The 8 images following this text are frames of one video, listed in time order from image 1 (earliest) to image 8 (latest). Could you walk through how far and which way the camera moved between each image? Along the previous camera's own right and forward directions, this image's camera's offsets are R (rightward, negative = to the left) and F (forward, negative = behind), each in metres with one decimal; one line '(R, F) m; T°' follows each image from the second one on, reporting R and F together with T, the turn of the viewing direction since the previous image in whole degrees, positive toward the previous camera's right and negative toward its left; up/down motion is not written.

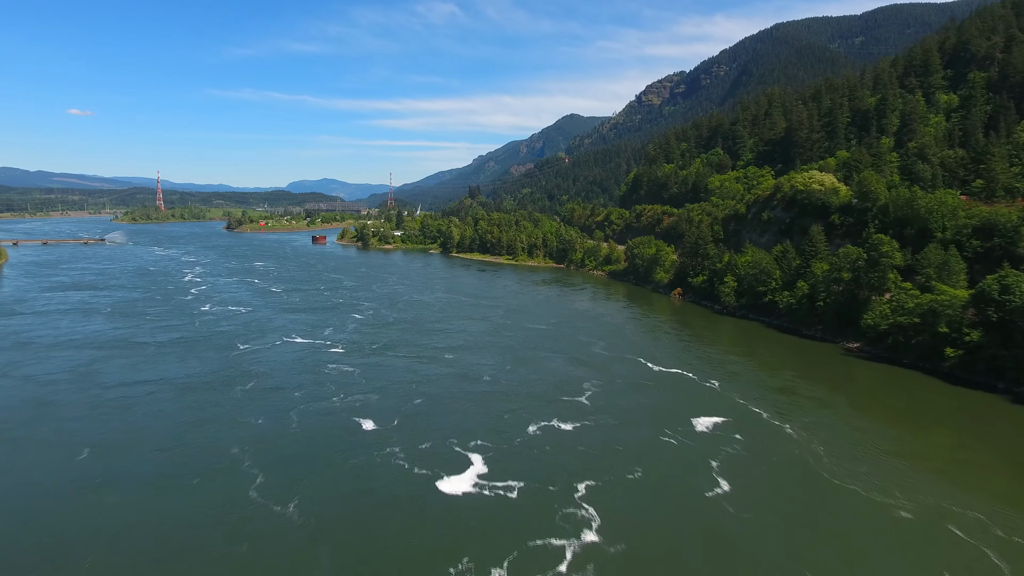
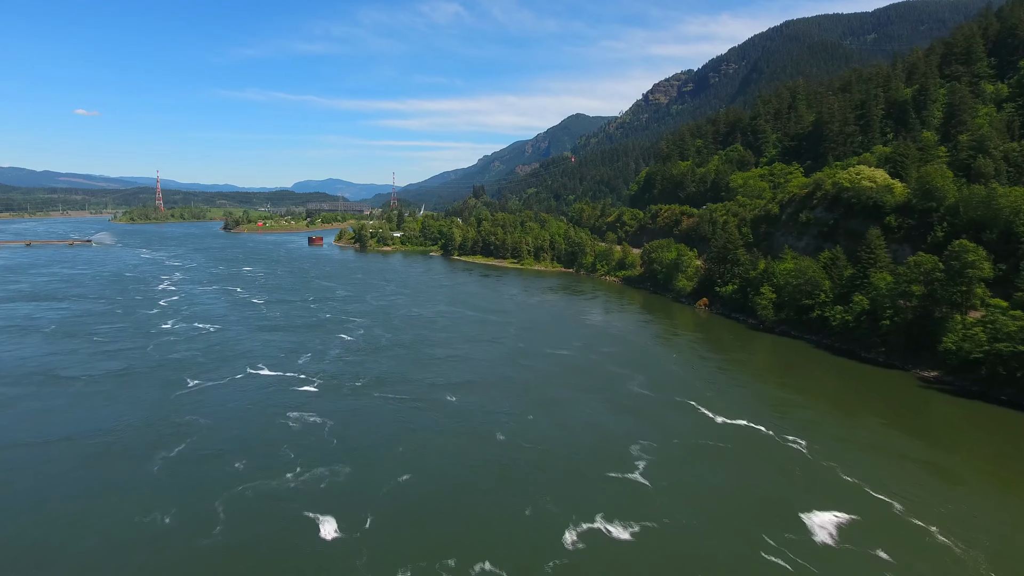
(-0.3, +4.0) m; 0°
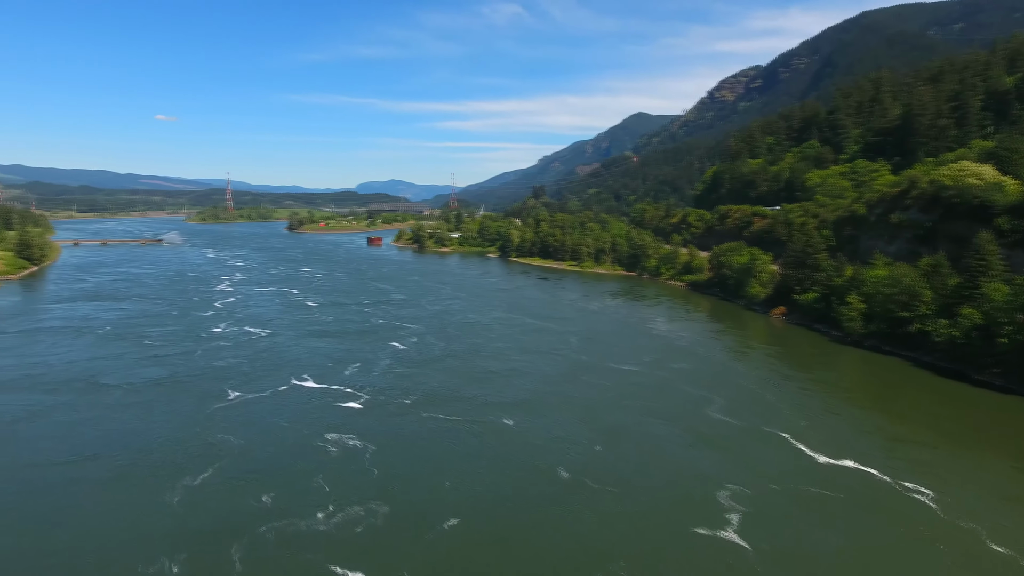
(-0.2, +1.7) m; -5°
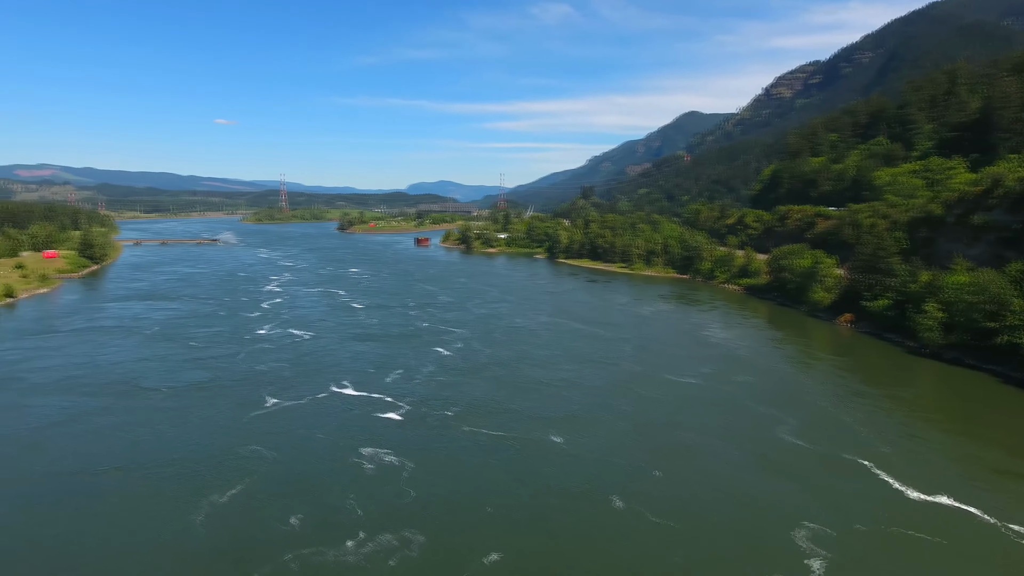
(-0.1, +1.0) m; -4°
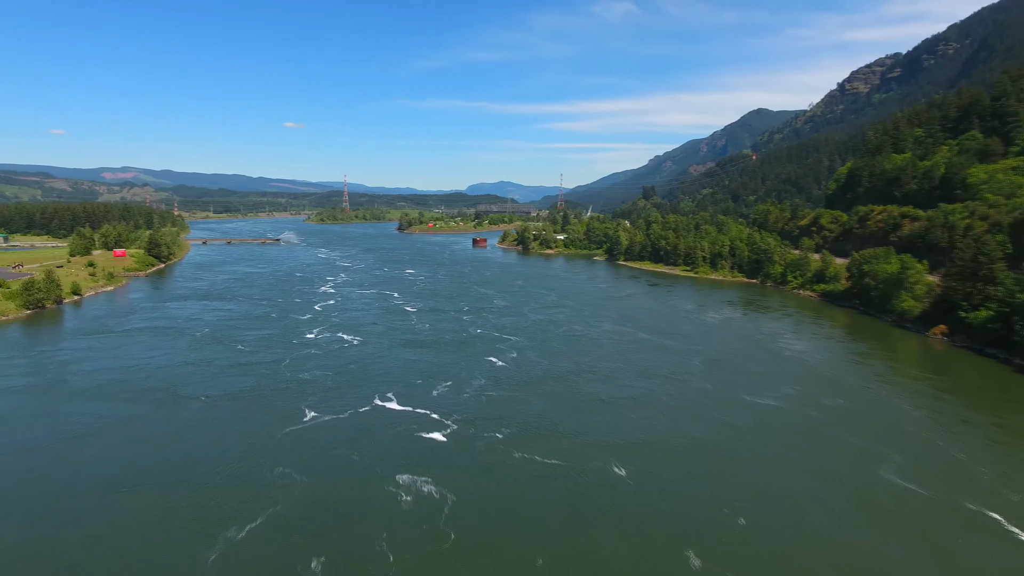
(0.0, +1.4) m; -5°
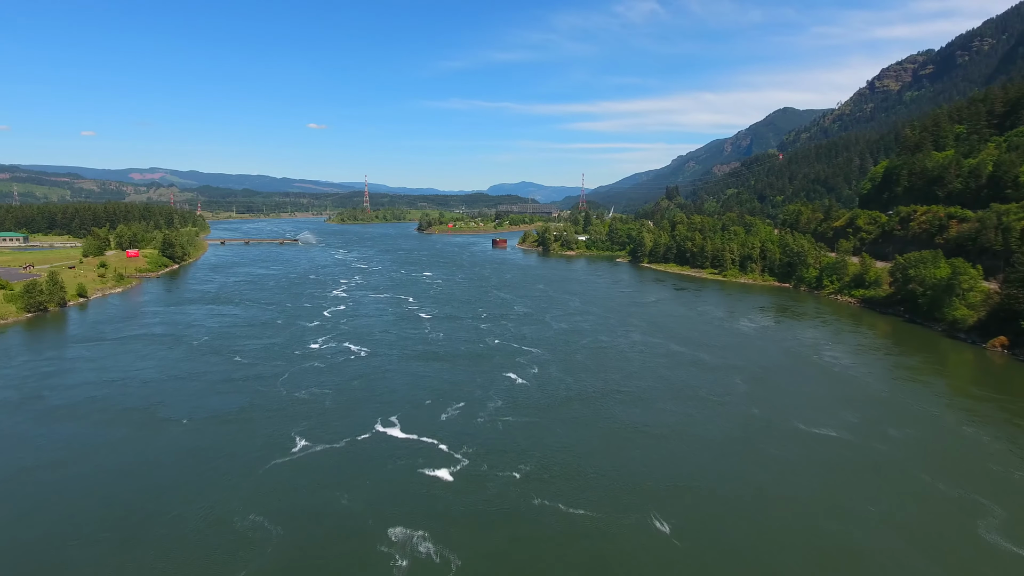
(0.0, +1.8) m; -2°
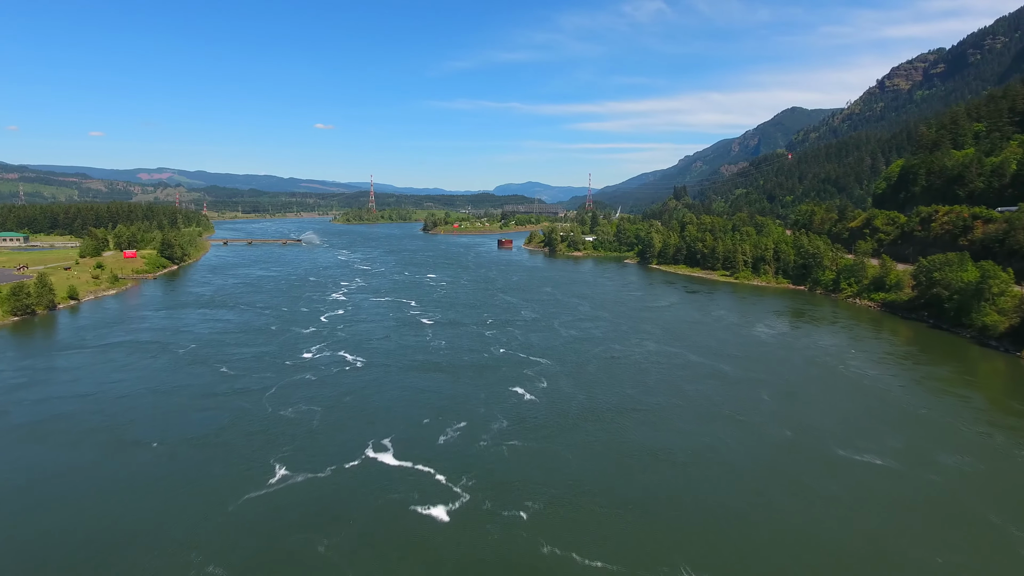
(0.0, +1.4) m; -1°
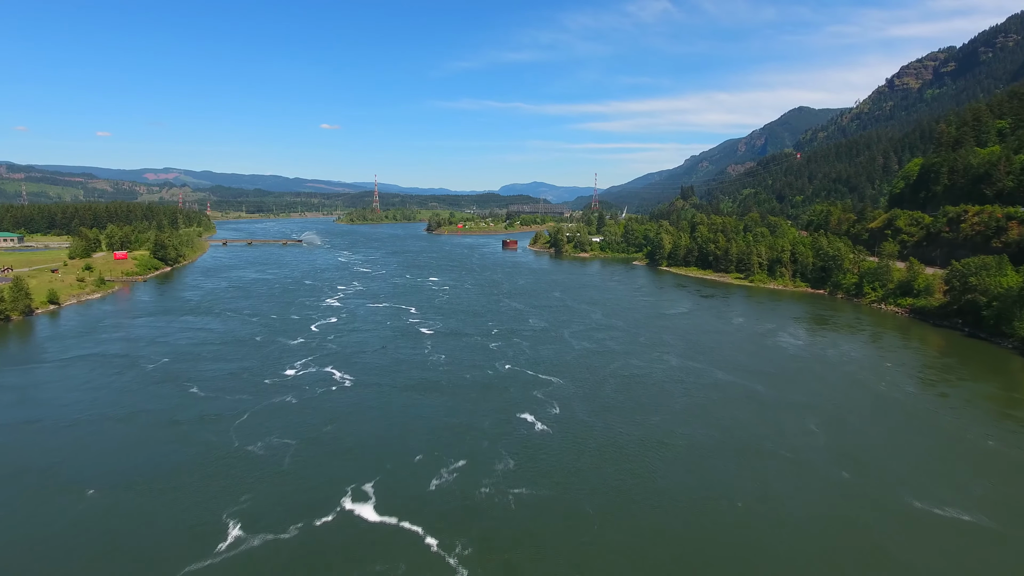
(-0.1, +2.0) m; 0°
